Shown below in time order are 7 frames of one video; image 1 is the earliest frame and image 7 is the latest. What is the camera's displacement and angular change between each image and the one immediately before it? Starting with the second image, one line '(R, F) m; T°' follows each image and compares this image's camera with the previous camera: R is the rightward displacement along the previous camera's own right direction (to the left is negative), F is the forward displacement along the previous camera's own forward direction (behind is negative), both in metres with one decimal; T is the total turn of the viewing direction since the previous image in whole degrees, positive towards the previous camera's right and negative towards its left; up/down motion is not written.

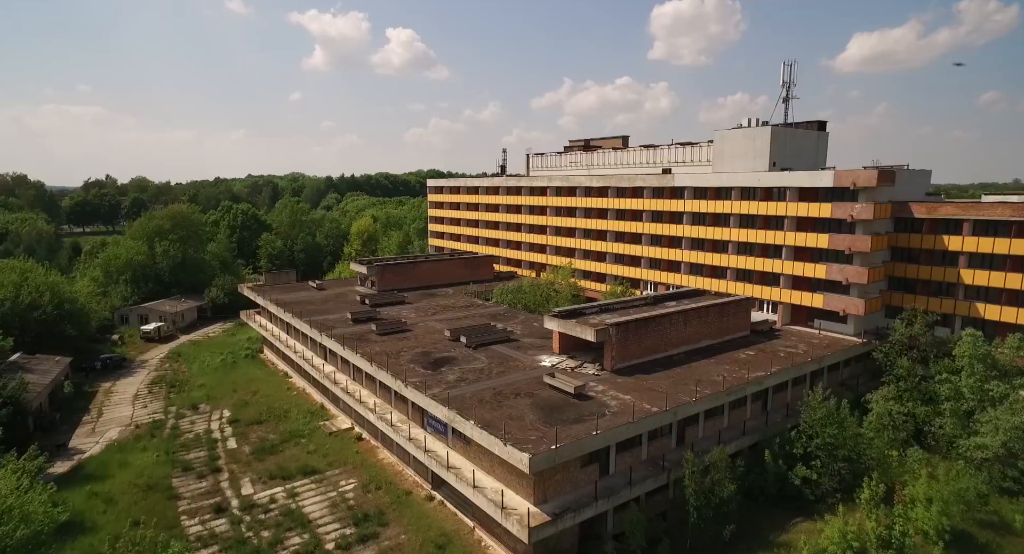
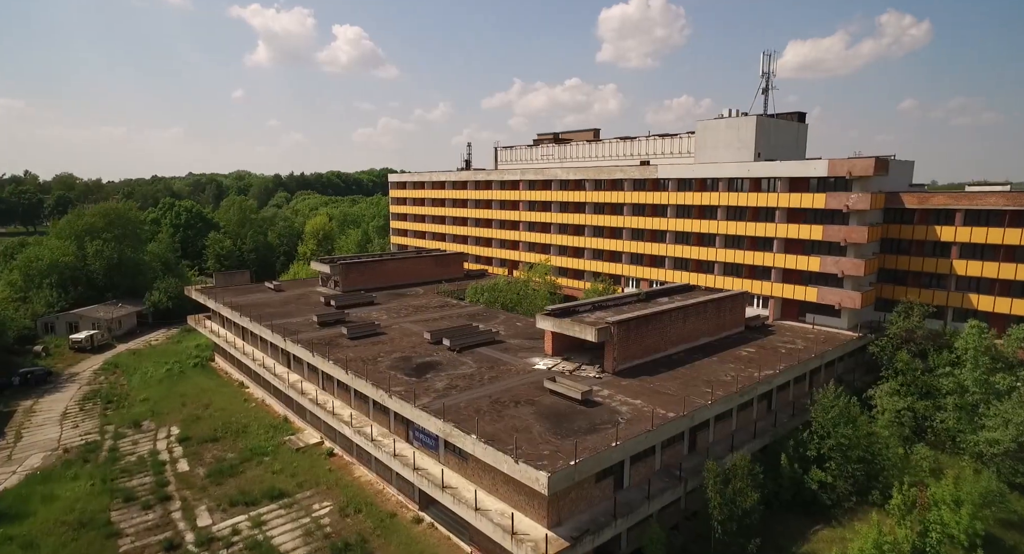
(-2.3, +3.5) m; +5°
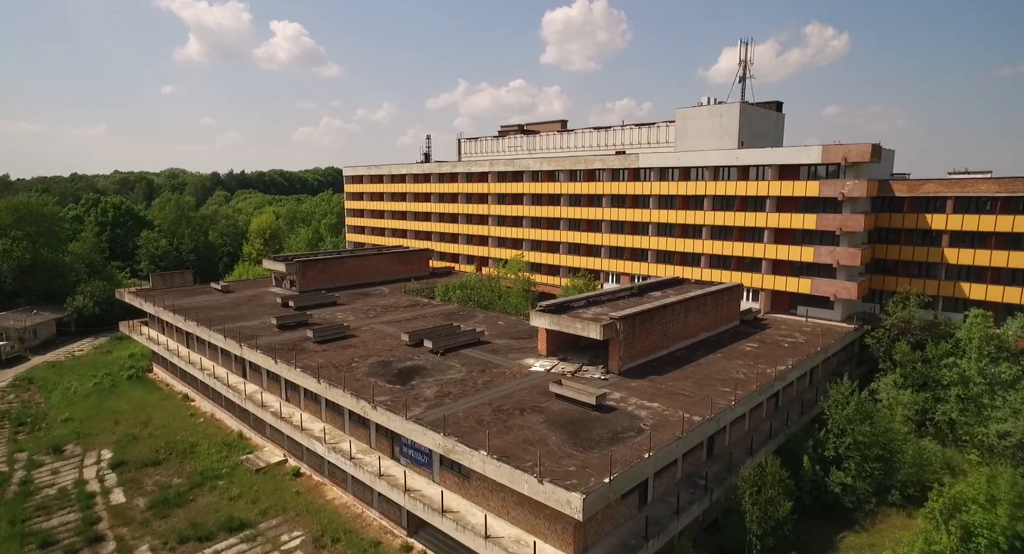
(-2.4, +3.8) m; +5°
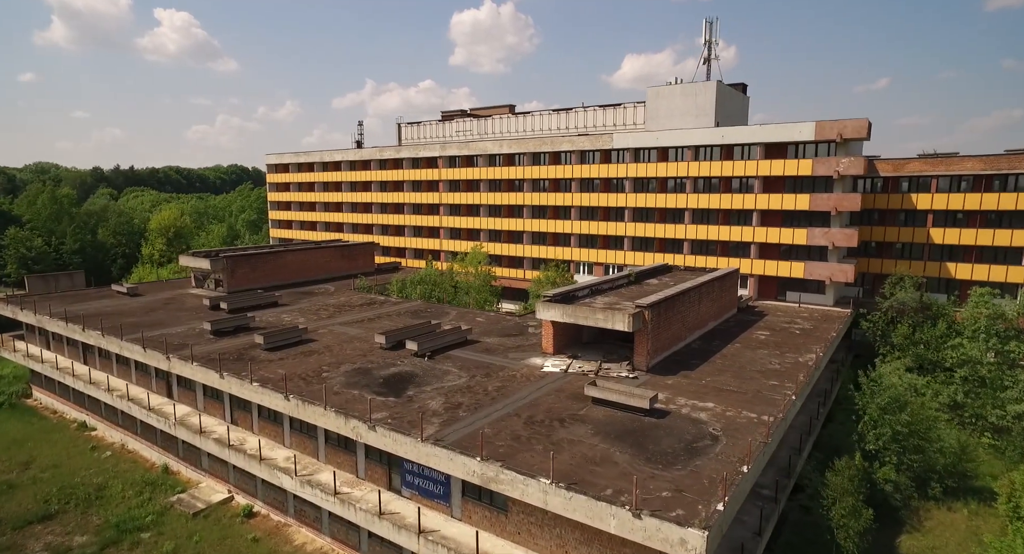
(-4.1, +5.5) m; +8°
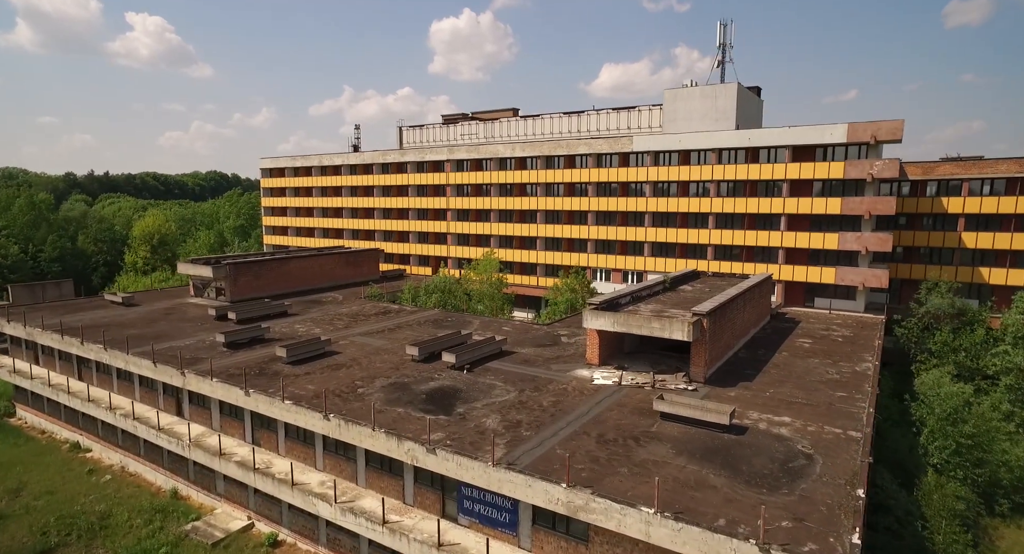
(-2.8, +1.9) m; +2°
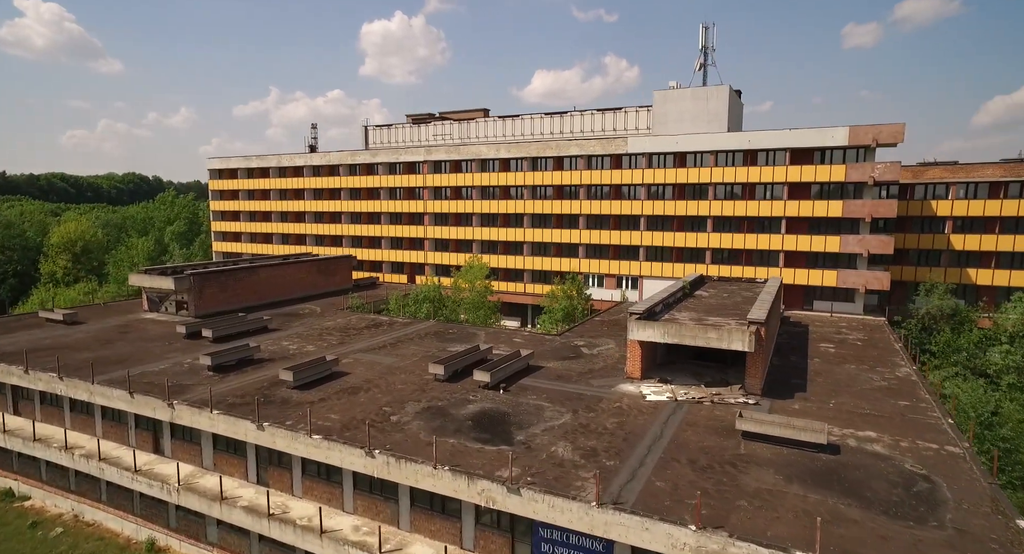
(-4.0, +2.7) m; +6°
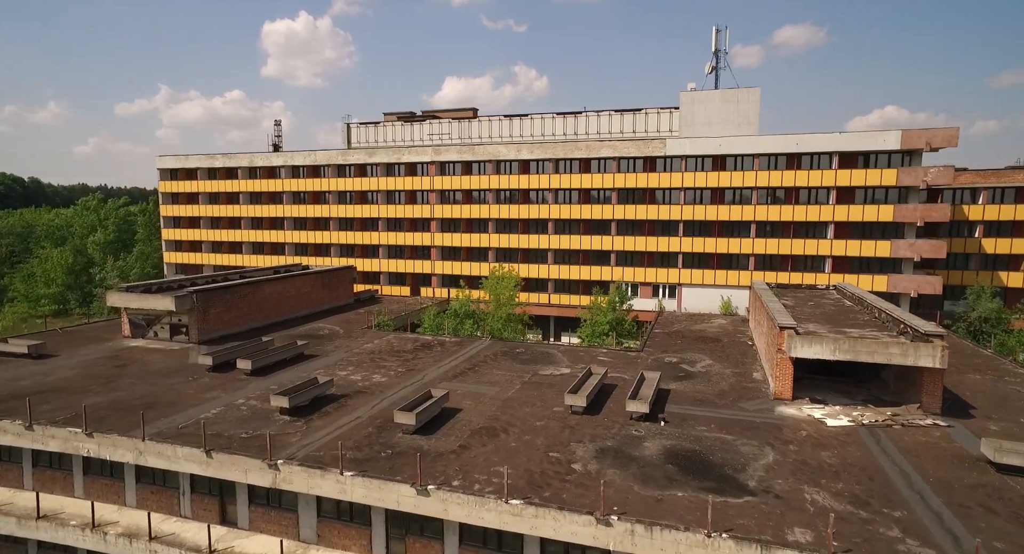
(-7.9, +4.4) m; +9°
